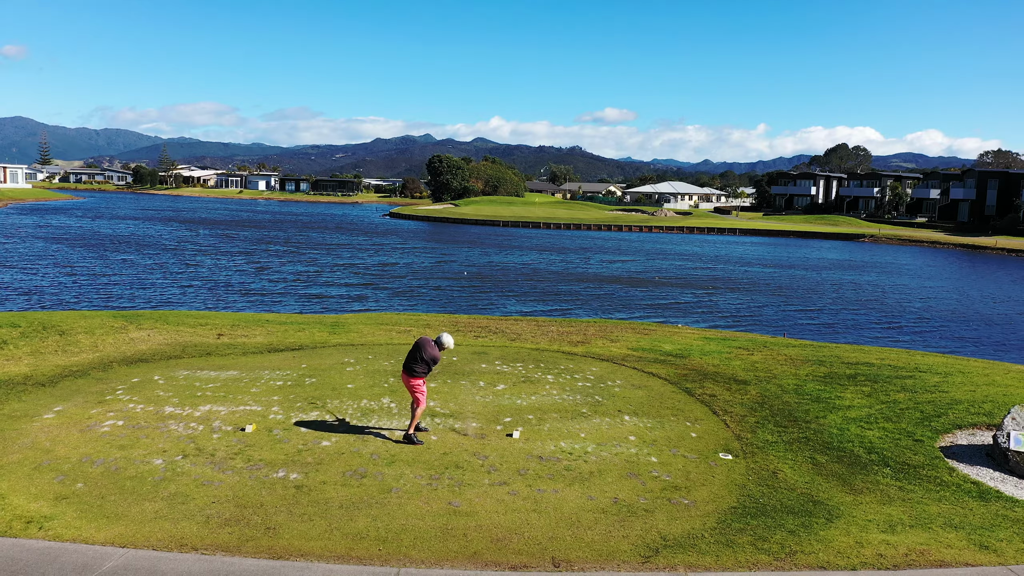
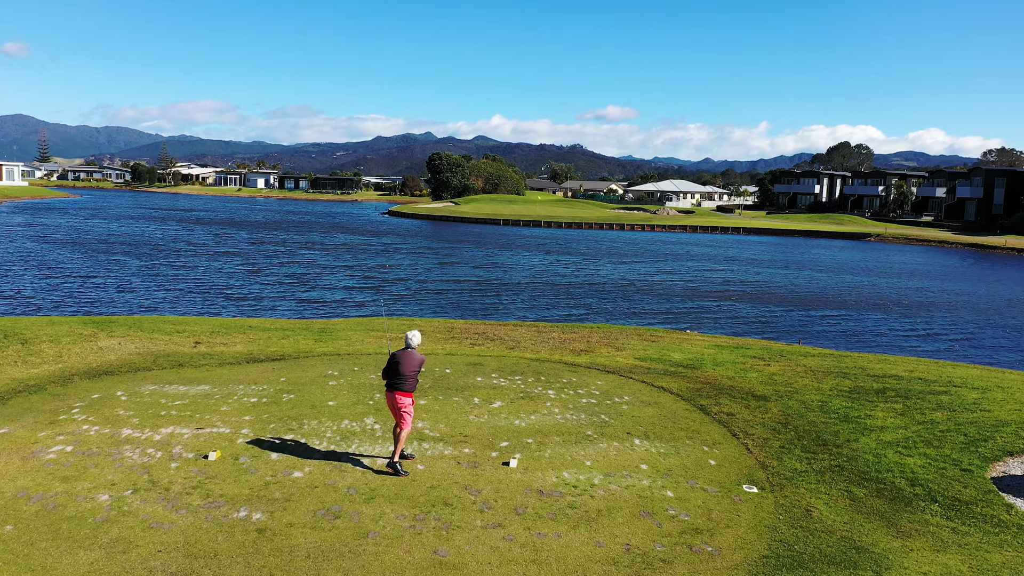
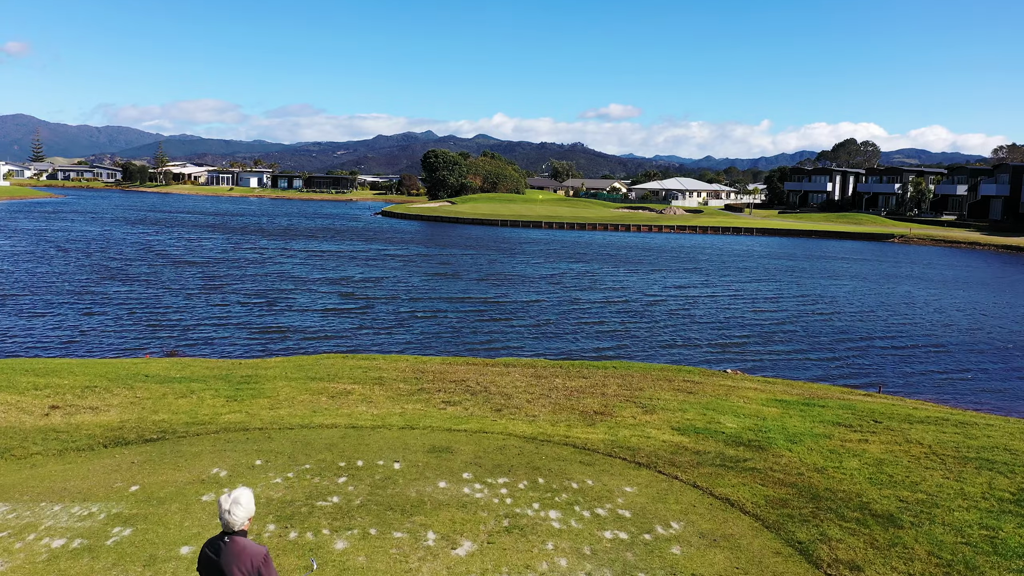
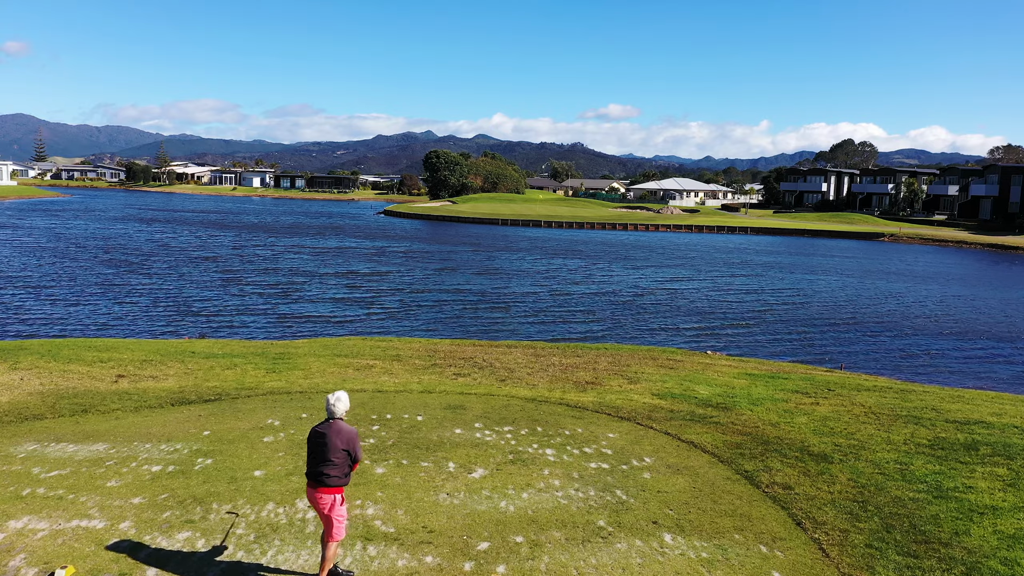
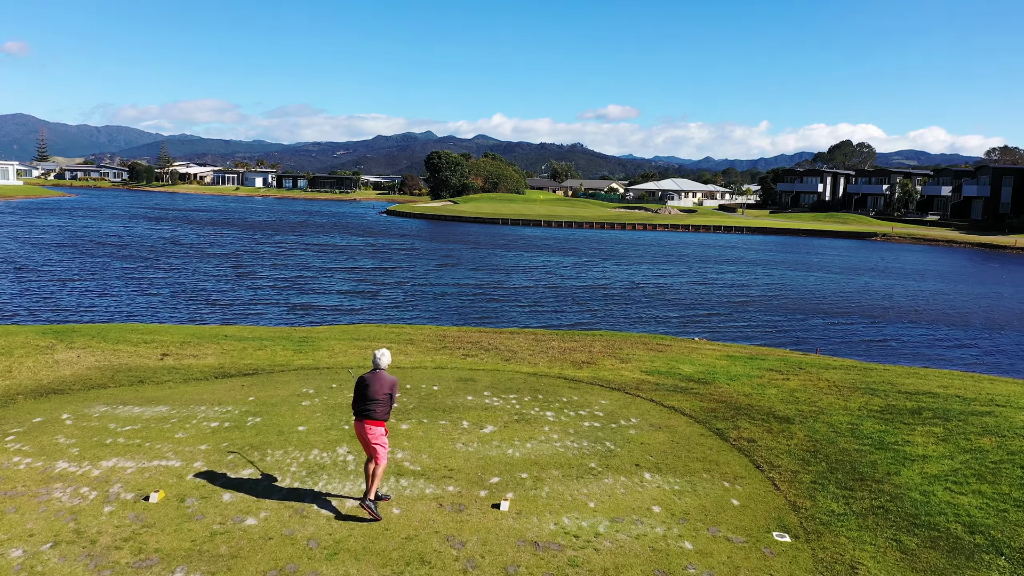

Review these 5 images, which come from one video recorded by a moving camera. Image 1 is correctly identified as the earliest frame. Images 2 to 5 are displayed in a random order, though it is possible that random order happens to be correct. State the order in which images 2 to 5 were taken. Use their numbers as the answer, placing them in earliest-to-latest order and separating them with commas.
2, 5, 4, 3
